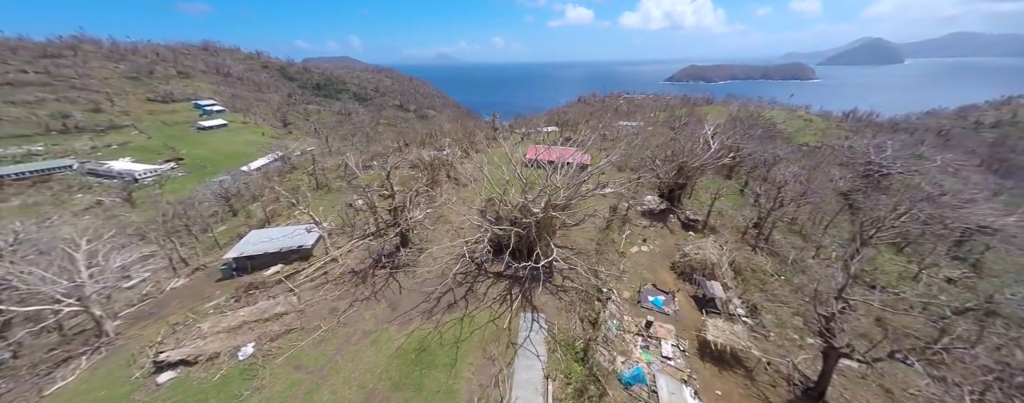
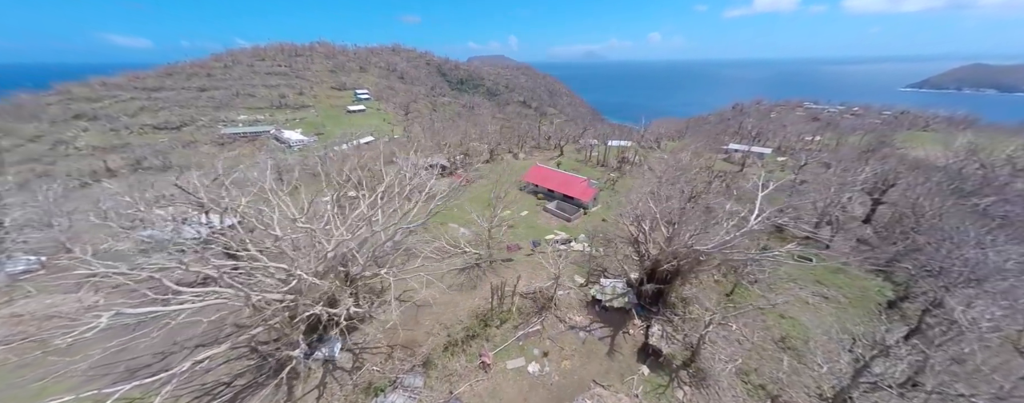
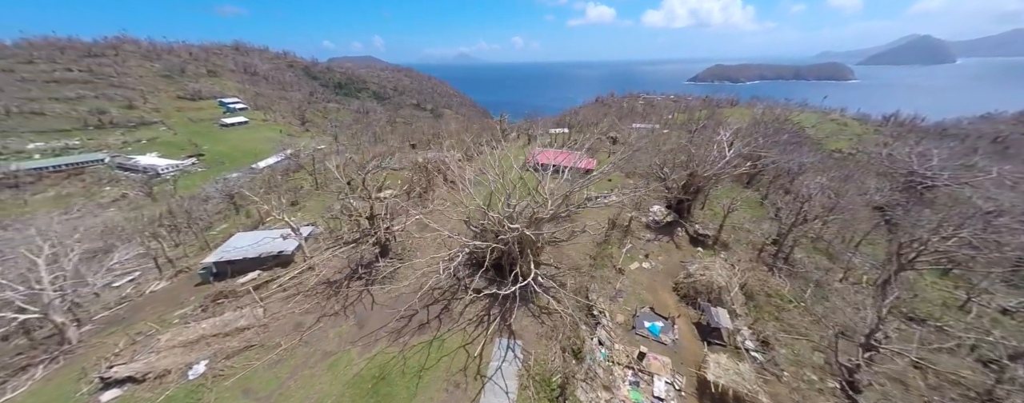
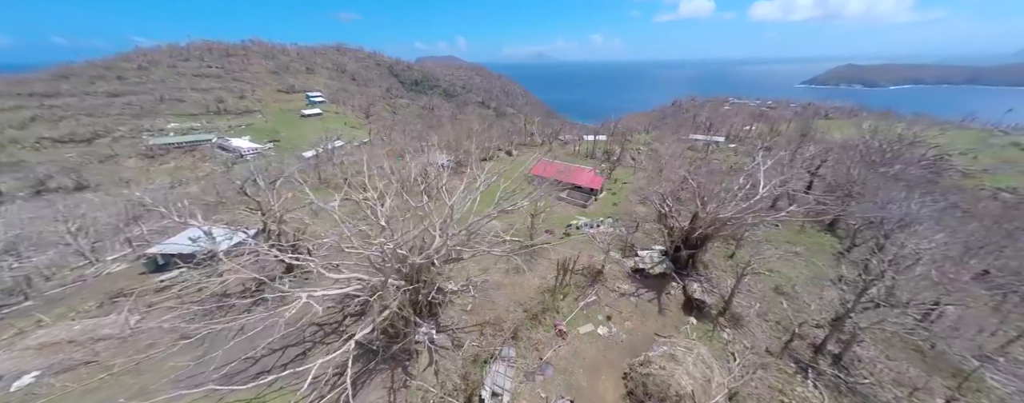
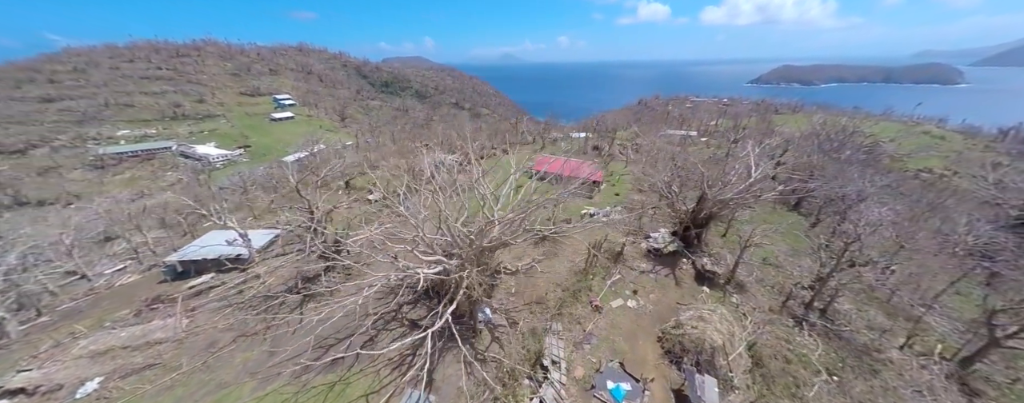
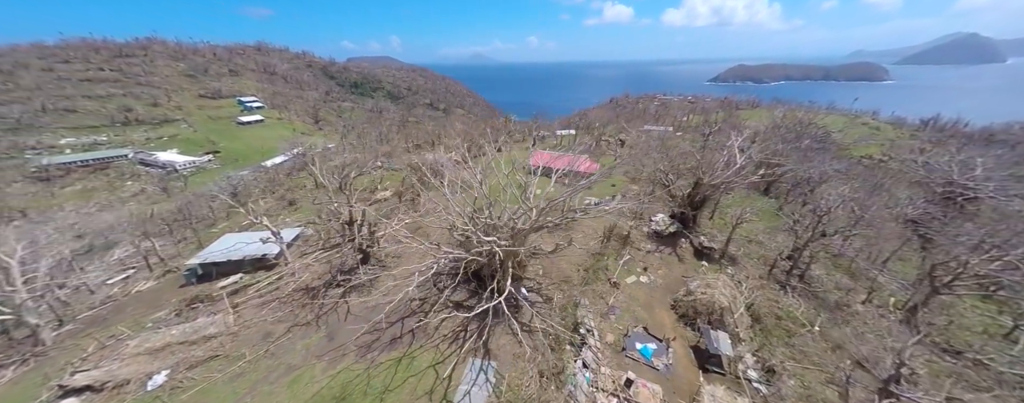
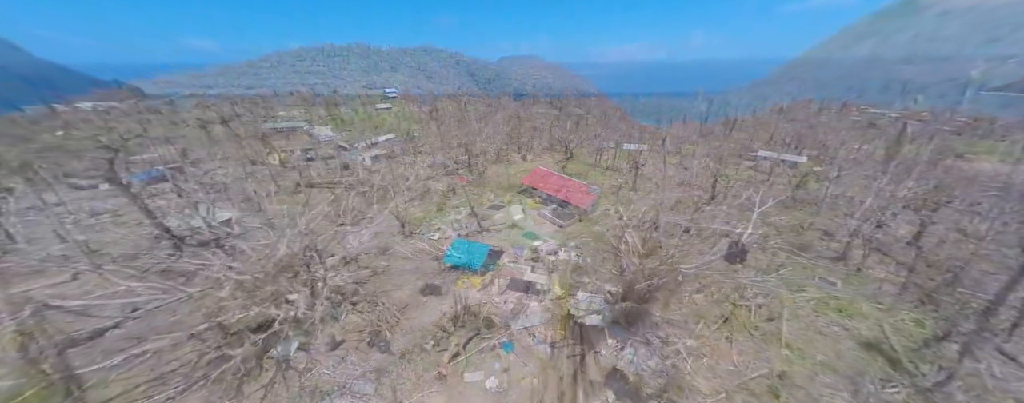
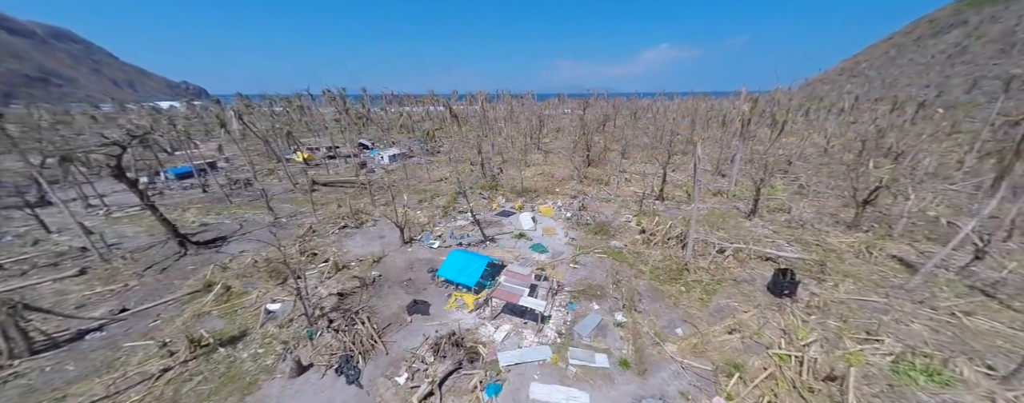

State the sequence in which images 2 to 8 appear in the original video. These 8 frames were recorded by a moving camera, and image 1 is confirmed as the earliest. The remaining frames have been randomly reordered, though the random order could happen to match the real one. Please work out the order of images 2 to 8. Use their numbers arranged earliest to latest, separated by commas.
3, 6, 5, 4, 2, 7, 8
